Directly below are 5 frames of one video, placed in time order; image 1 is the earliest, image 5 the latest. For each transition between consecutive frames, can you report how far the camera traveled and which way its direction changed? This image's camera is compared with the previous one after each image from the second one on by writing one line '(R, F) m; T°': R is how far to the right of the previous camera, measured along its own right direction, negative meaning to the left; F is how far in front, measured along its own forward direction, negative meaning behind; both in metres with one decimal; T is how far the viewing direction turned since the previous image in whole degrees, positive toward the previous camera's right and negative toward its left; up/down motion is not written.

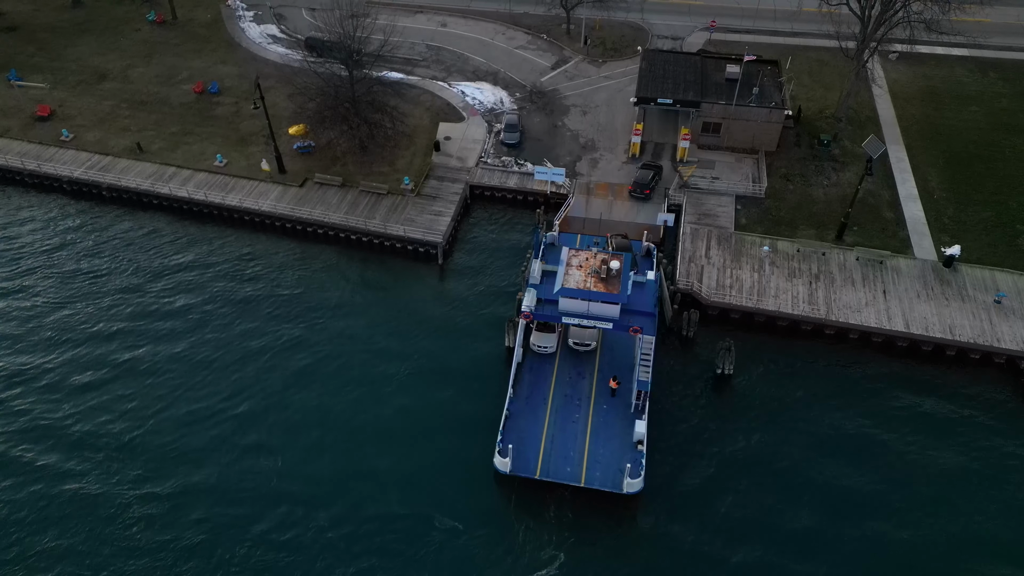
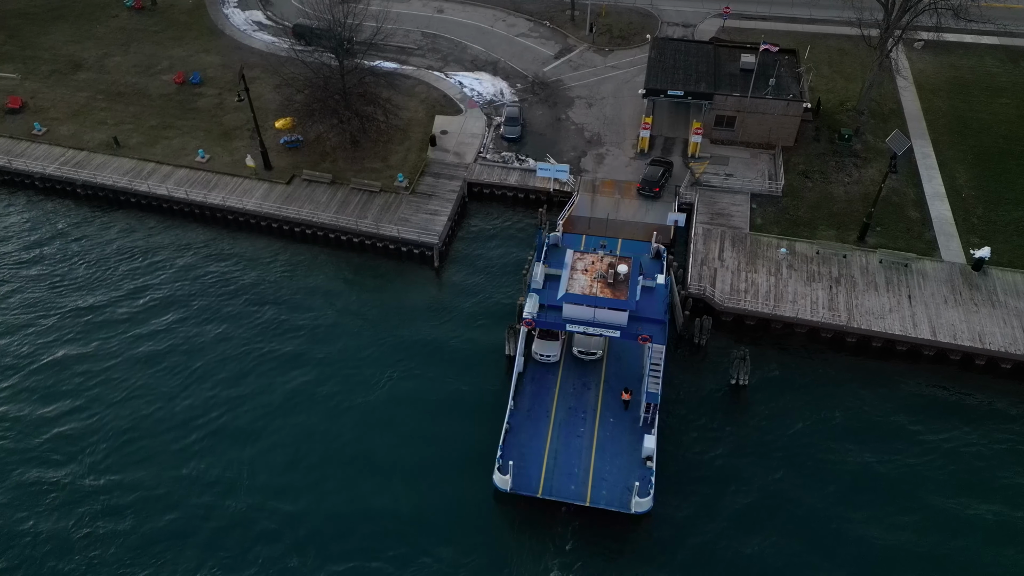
(+0.1, +2.9) m; 0°
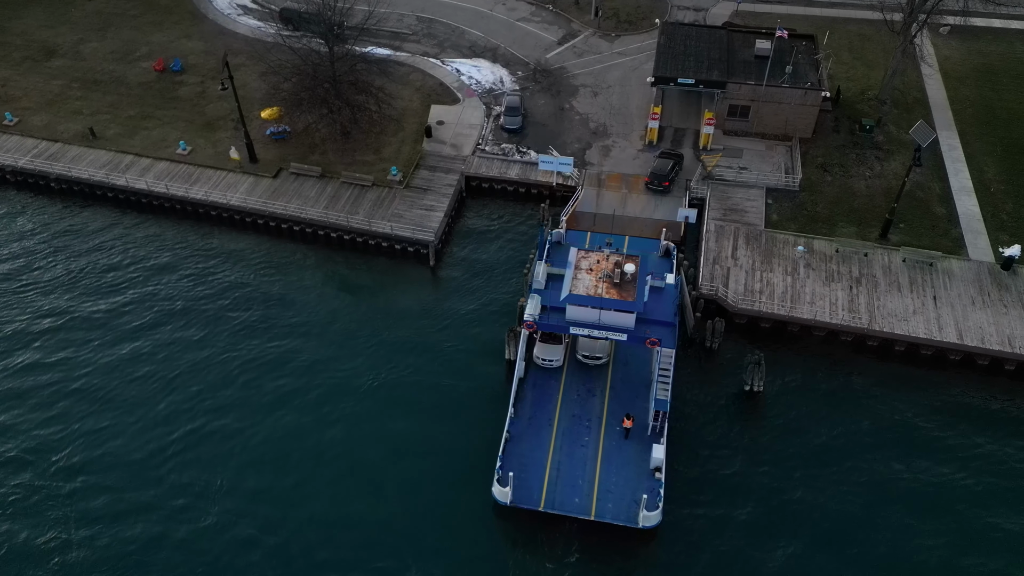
(+0.1, +2.6) m; 0°
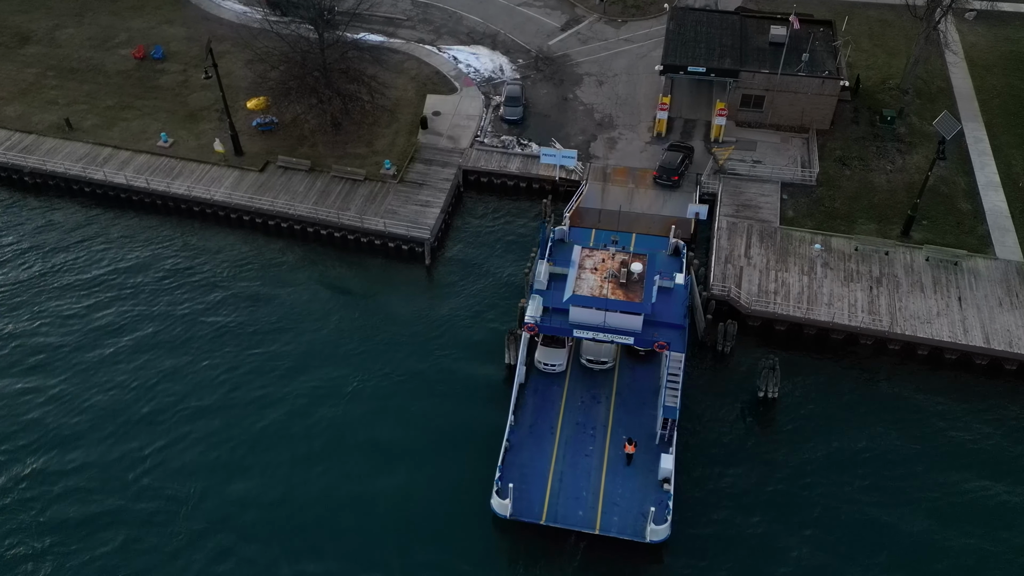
(+0.1, +2.3) m; 0°
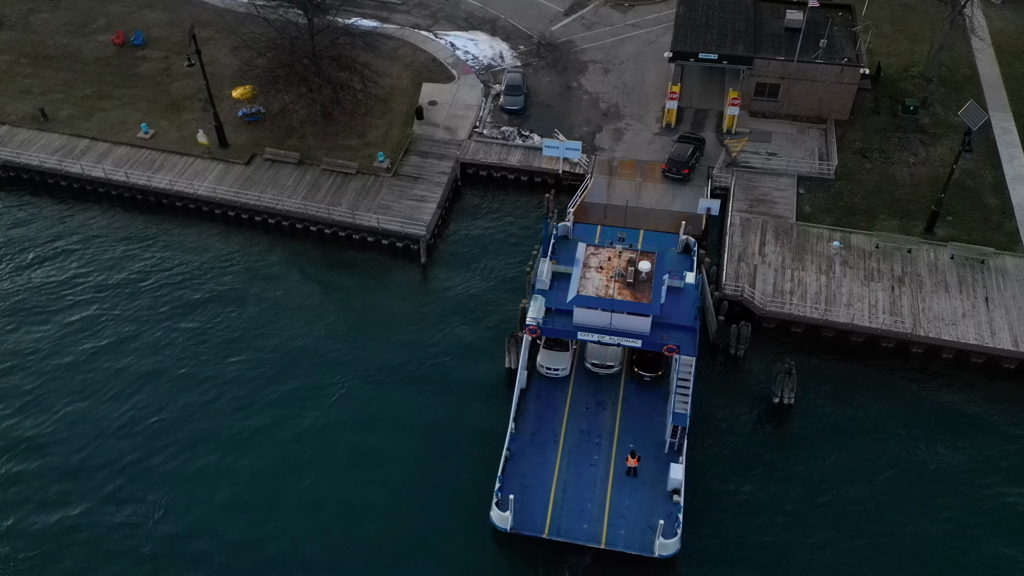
(0.0, +2.2) m; 0°
